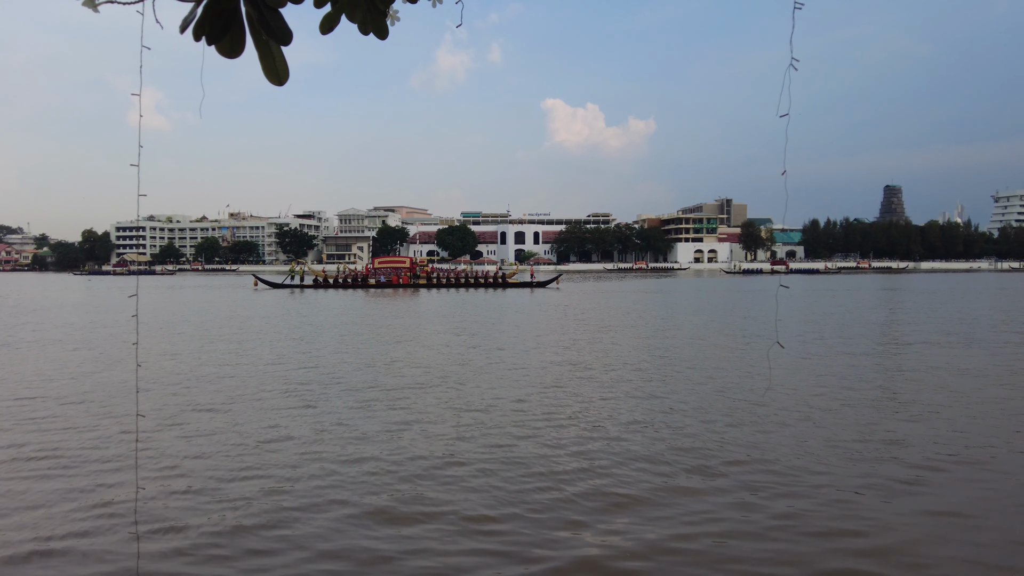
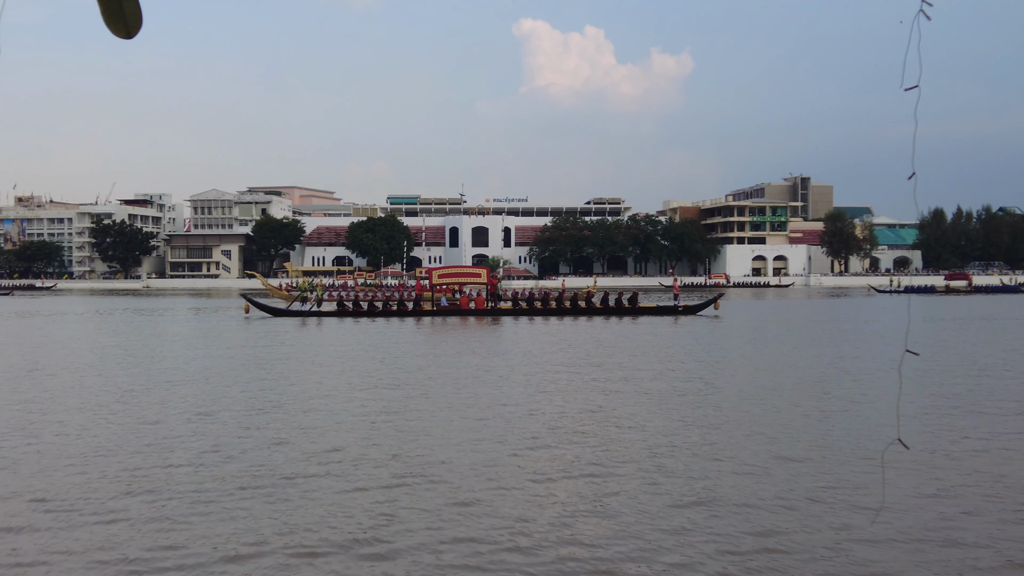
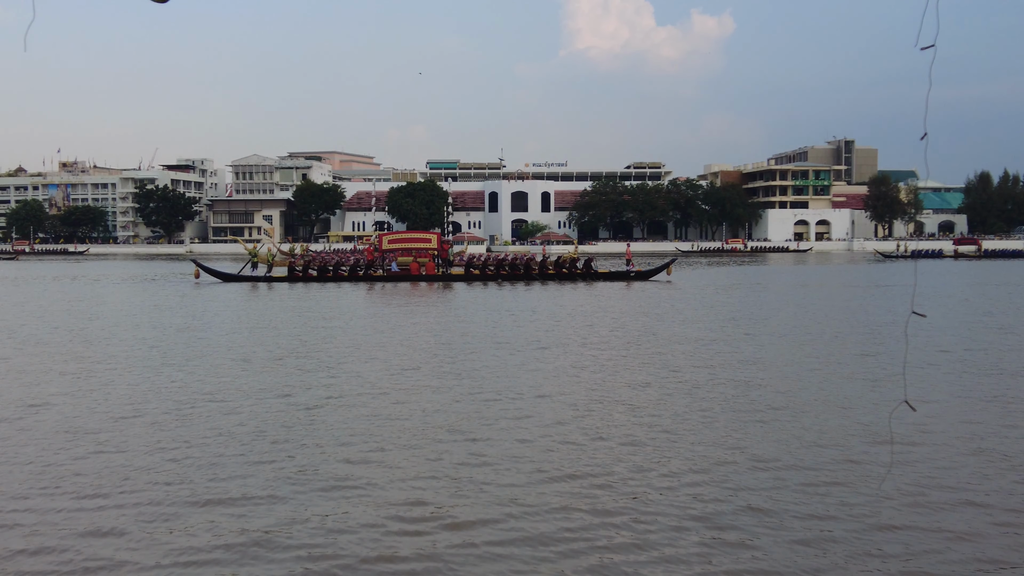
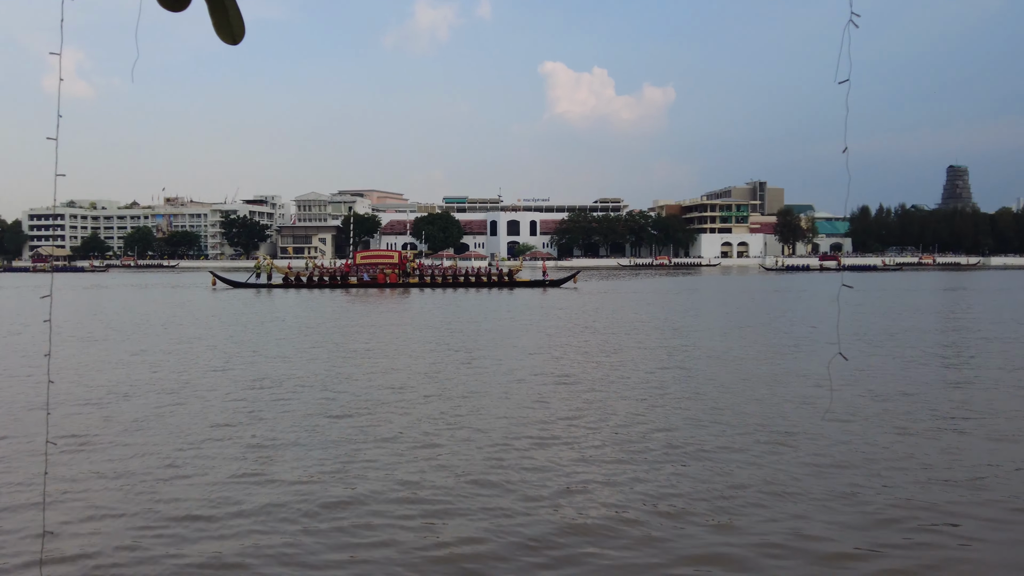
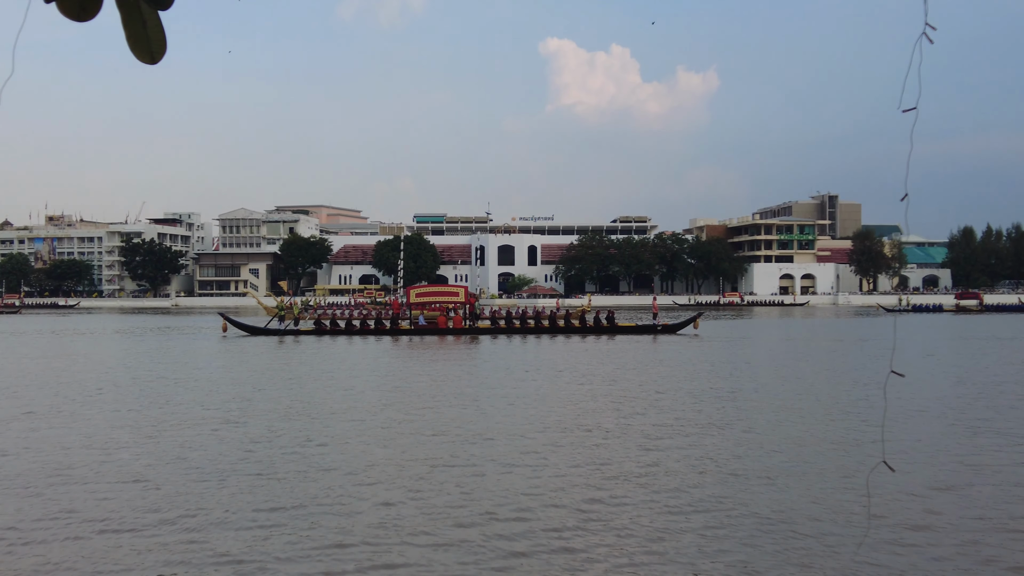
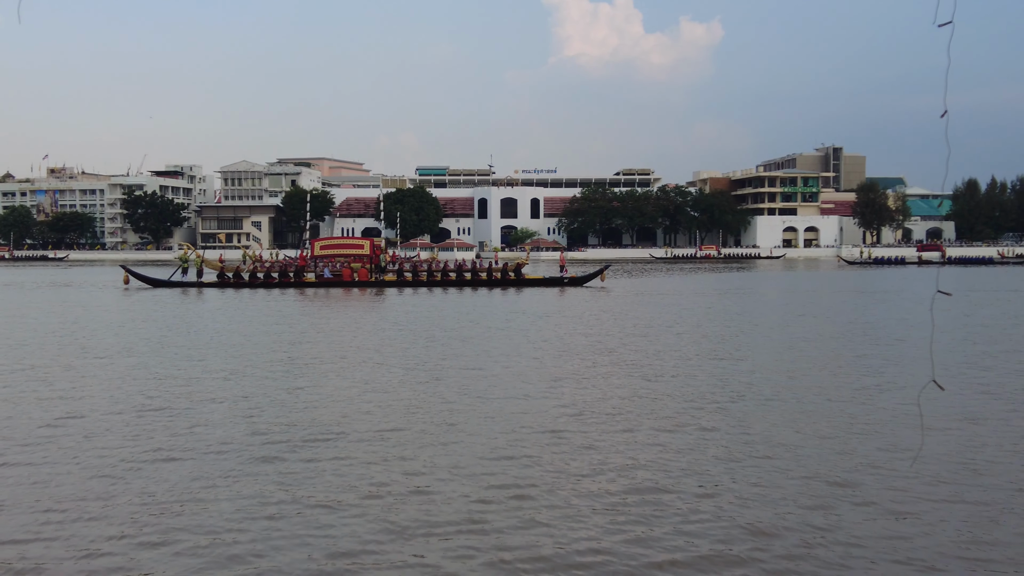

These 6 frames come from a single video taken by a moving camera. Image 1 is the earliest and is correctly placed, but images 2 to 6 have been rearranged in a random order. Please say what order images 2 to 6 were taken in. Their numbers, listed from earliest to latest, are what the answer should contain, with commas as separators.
4, 6, 3, 5, 2
